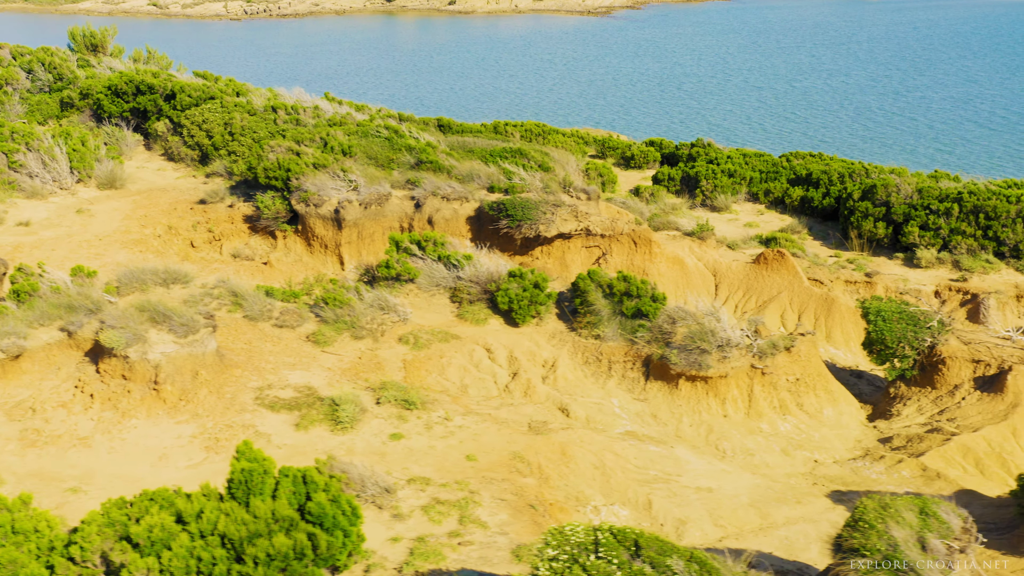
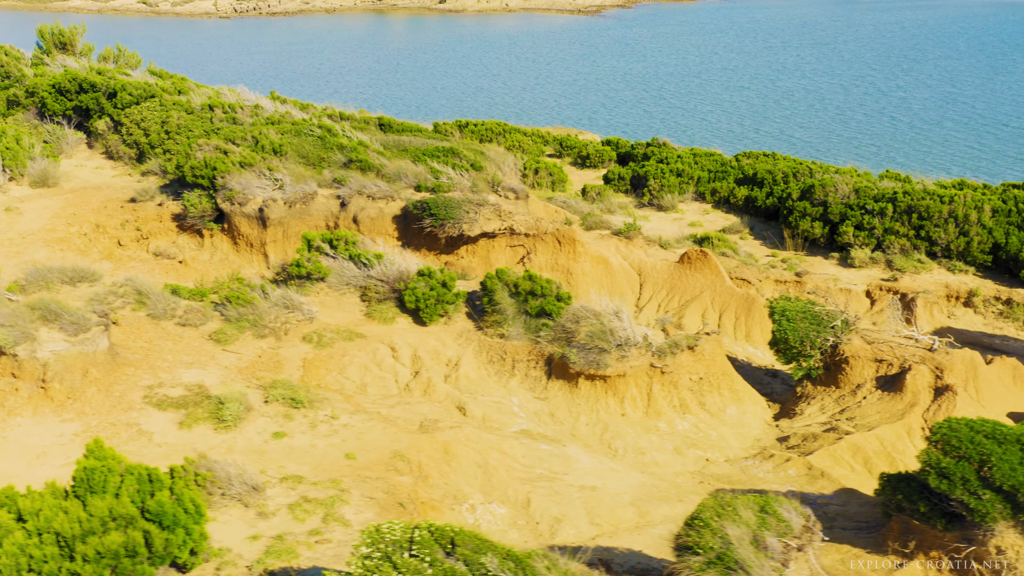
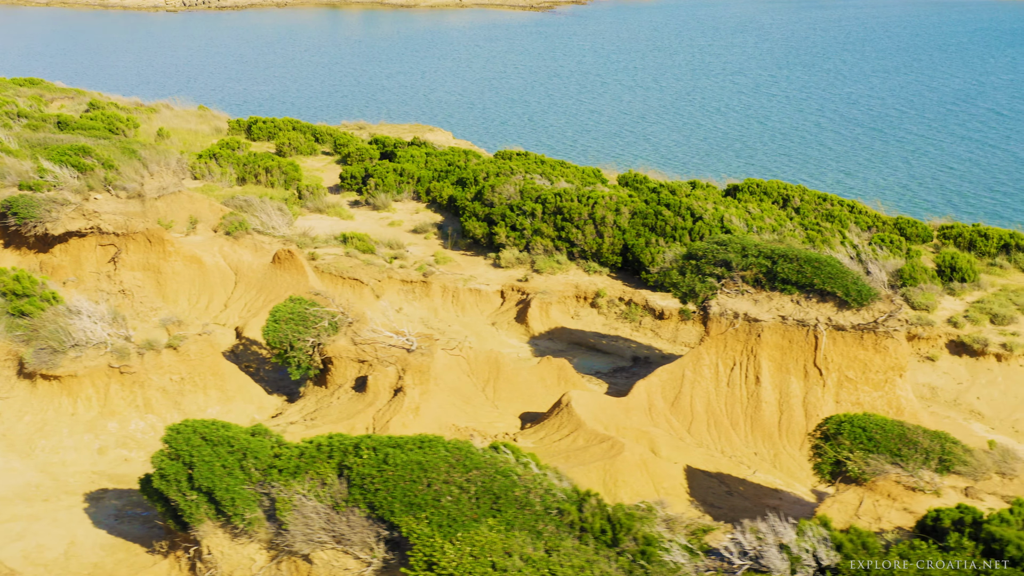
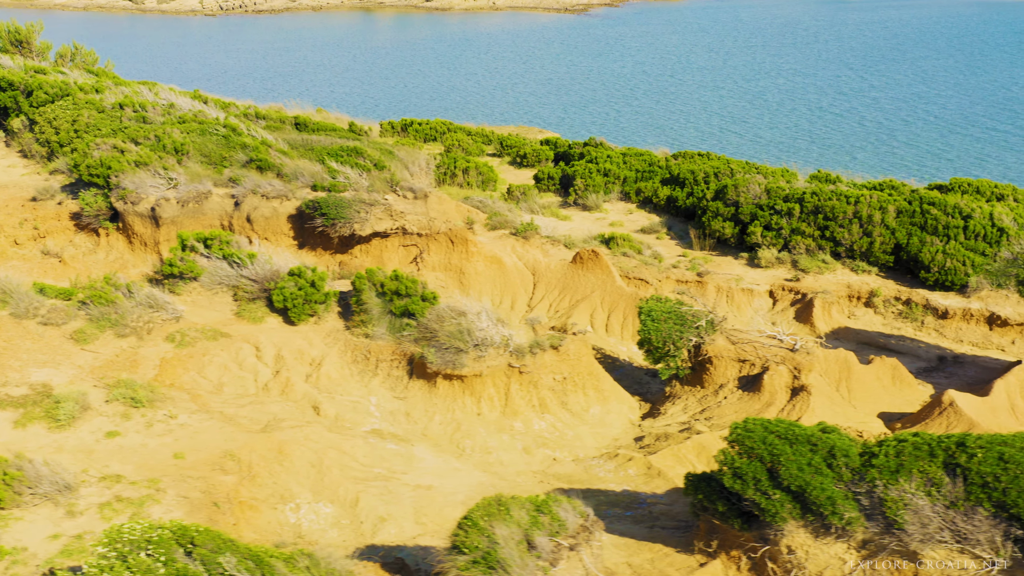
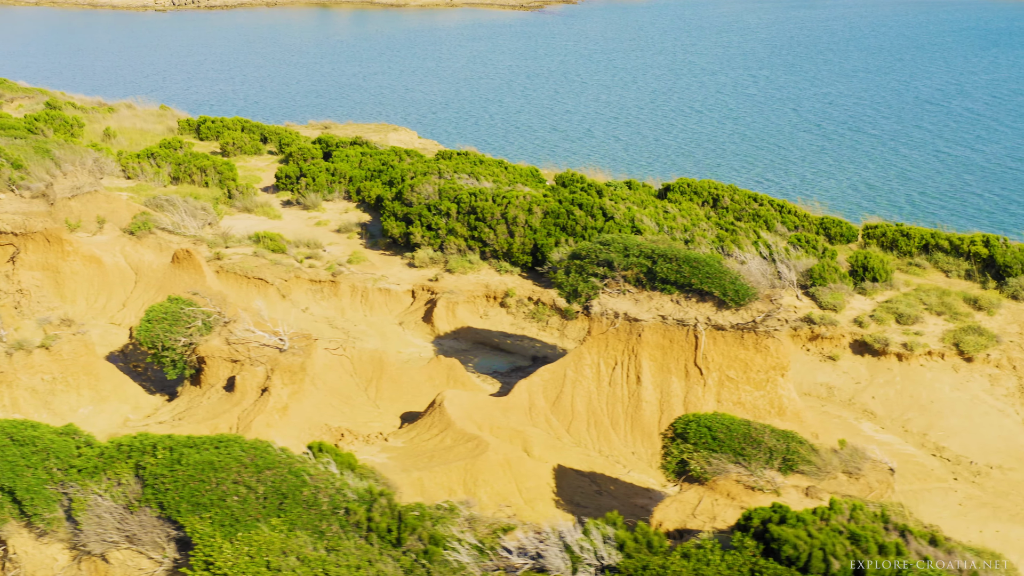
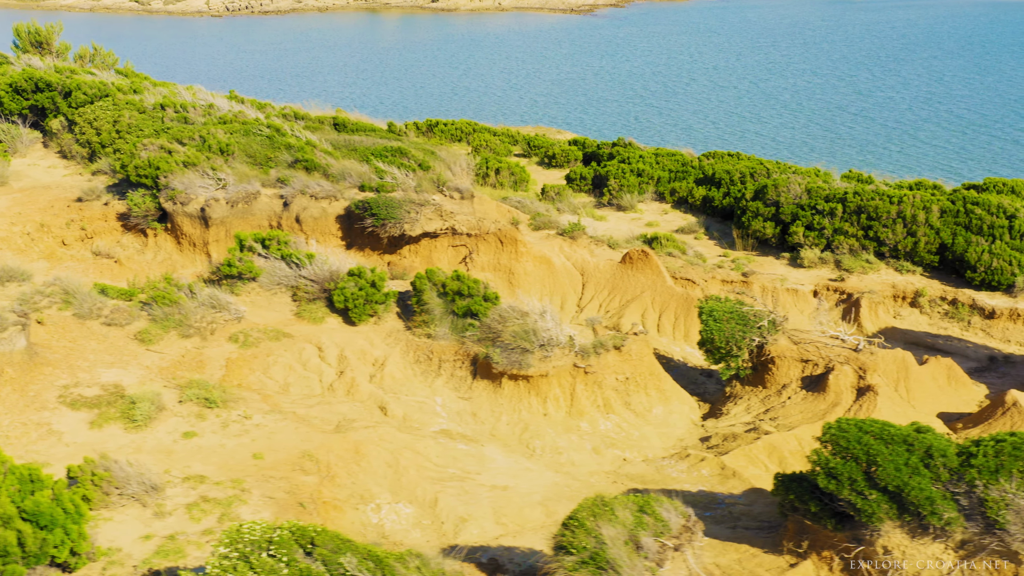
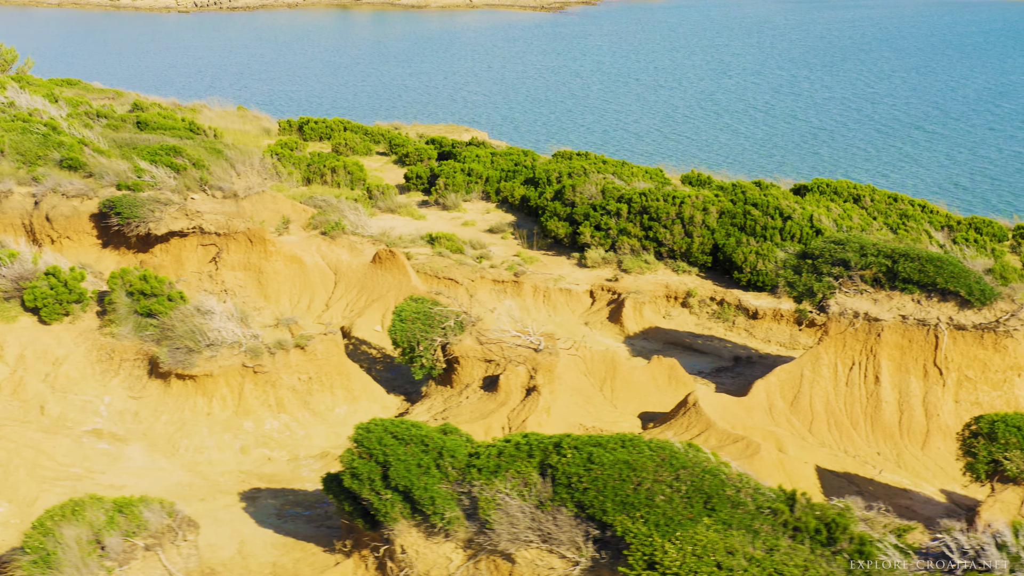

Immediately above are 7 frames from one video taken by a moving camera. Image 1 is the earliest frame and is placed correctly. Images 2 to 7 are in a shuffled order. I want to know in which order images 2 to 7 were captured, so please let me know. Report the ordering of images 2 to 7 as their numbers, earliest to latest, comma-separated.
2, 6, 4, 7, 3, 5
